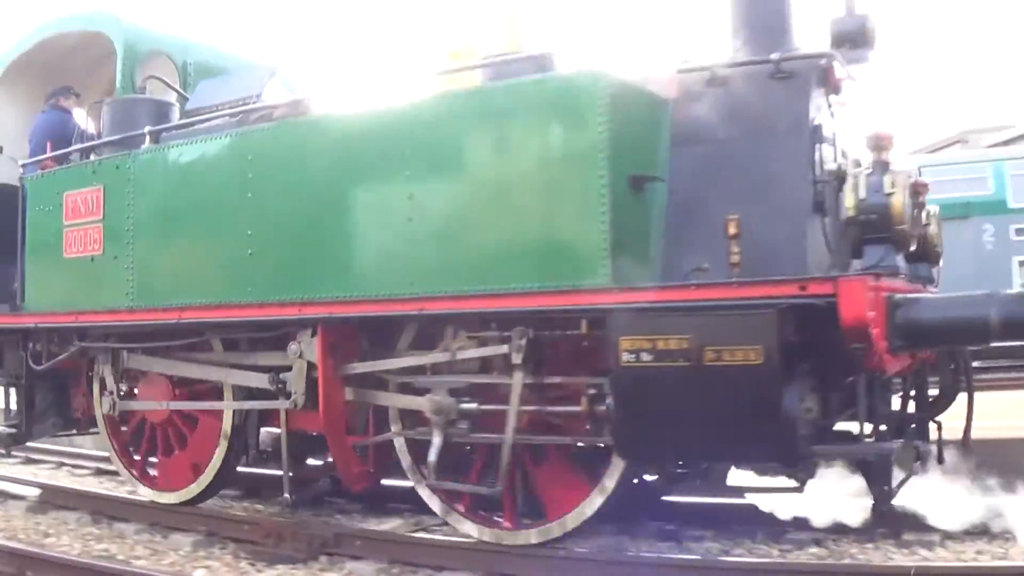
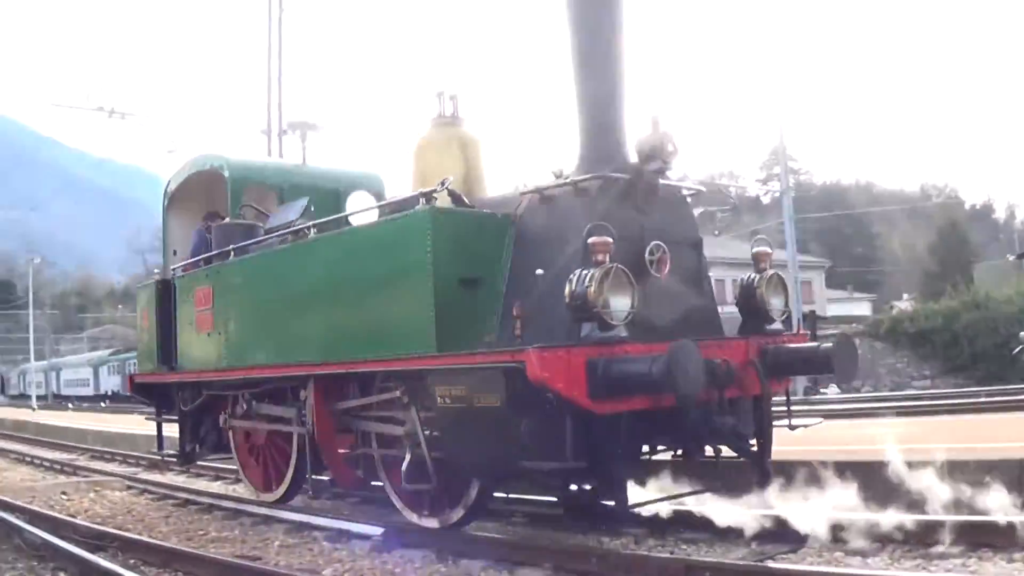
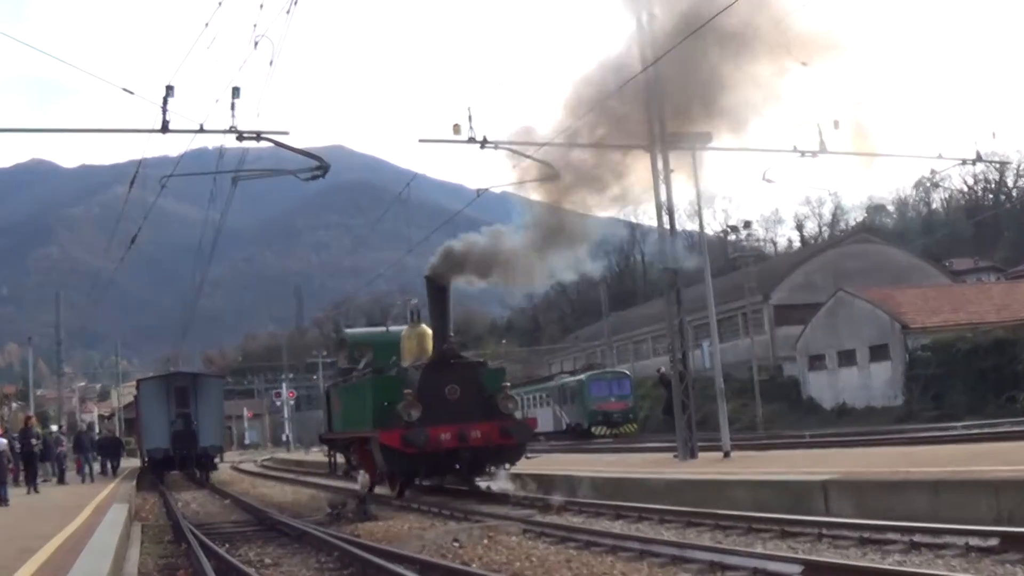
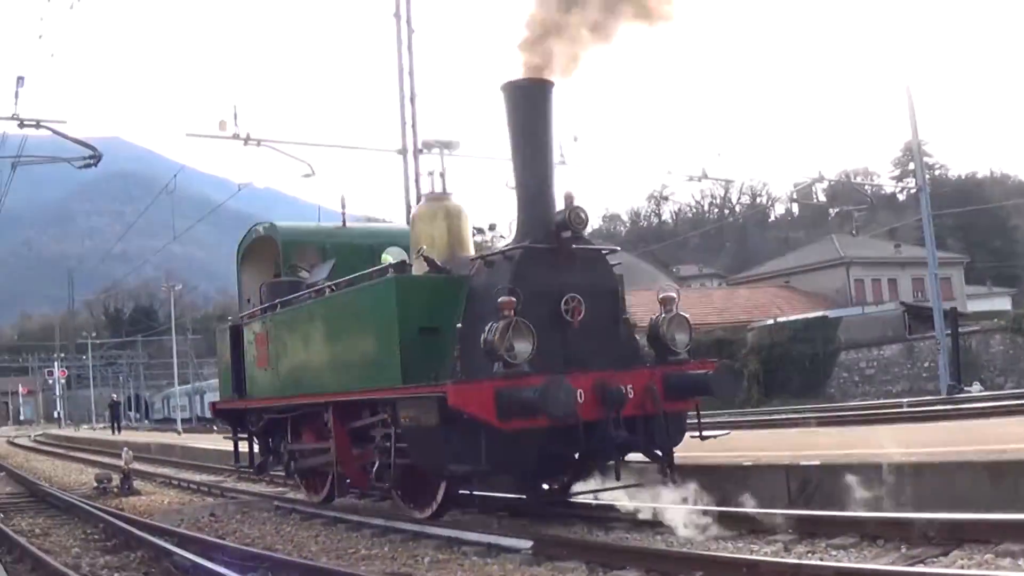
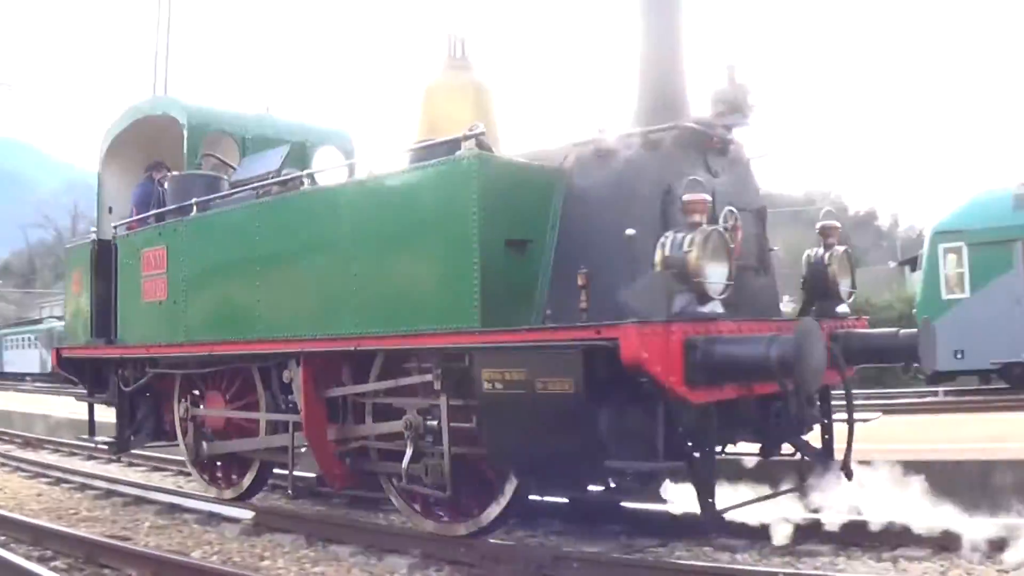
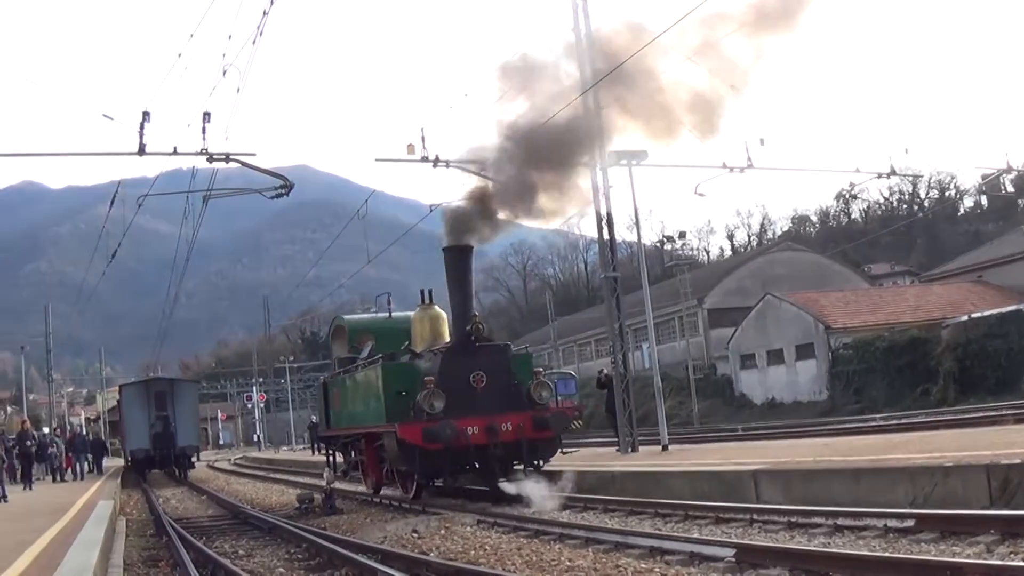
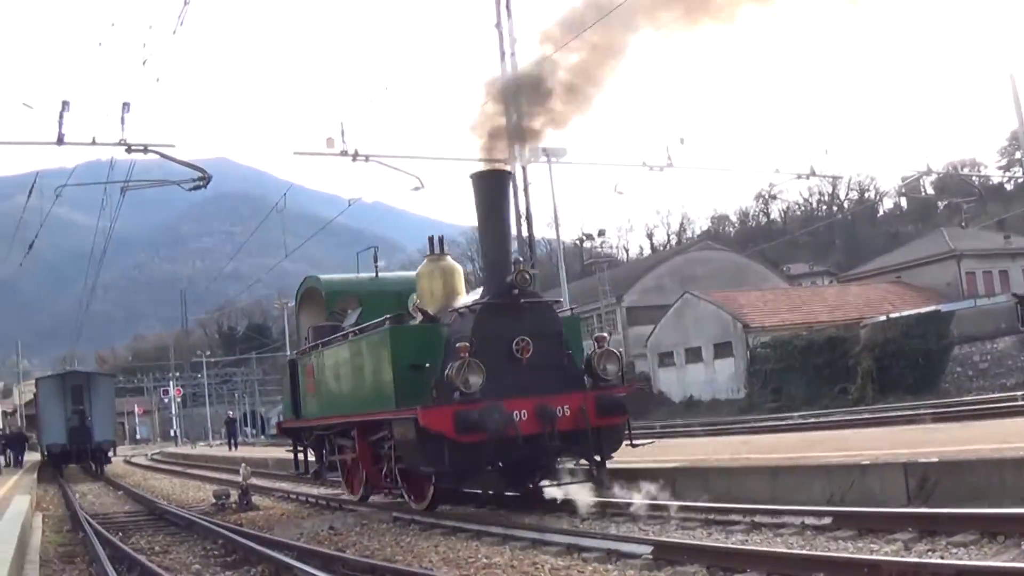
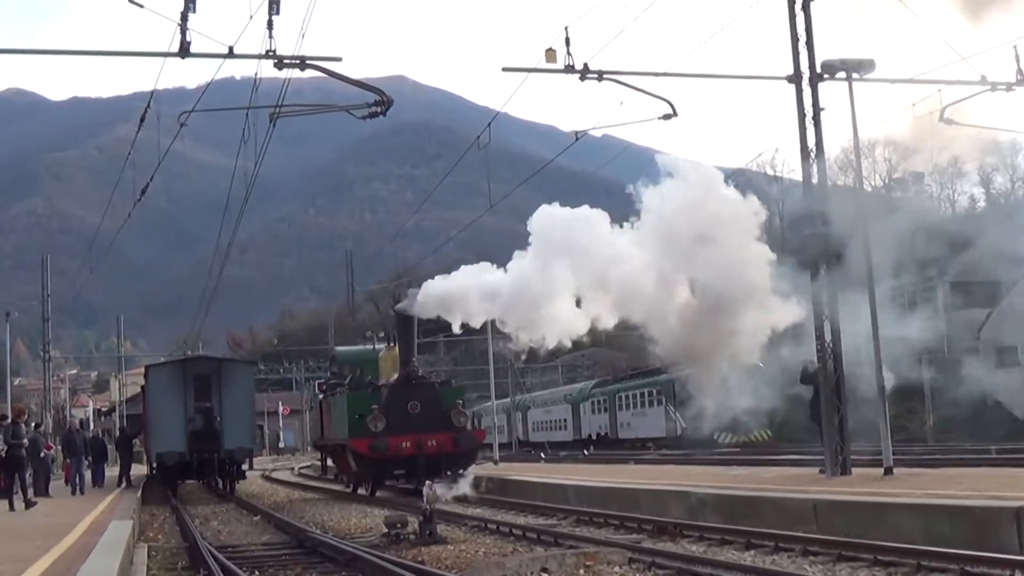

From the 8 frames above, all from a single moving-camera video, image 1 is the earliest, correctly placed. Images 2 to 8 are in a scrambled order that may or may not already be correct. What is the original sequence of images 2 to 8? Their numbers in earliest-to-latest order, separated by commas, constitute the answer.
5, 2, 4, 7, 6, 3, 8
